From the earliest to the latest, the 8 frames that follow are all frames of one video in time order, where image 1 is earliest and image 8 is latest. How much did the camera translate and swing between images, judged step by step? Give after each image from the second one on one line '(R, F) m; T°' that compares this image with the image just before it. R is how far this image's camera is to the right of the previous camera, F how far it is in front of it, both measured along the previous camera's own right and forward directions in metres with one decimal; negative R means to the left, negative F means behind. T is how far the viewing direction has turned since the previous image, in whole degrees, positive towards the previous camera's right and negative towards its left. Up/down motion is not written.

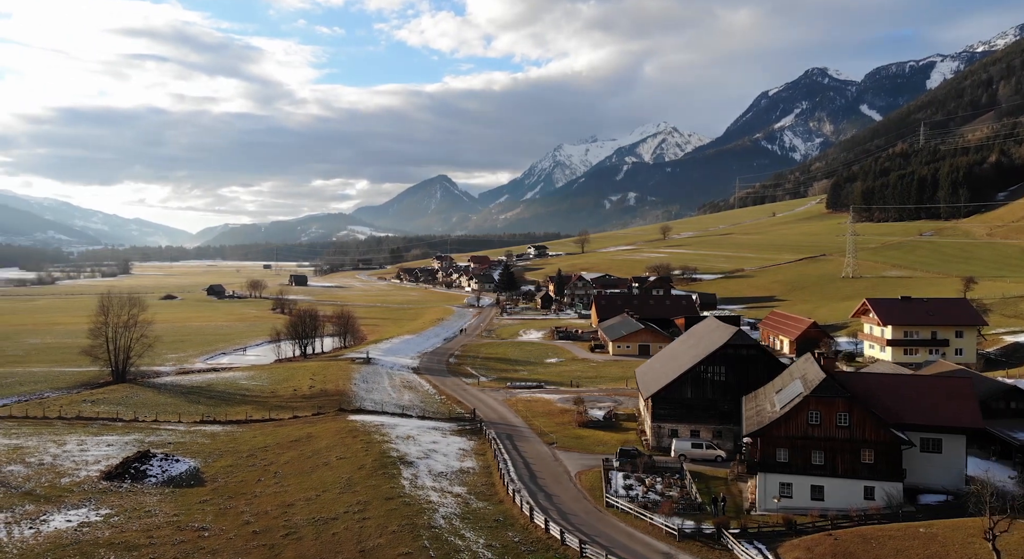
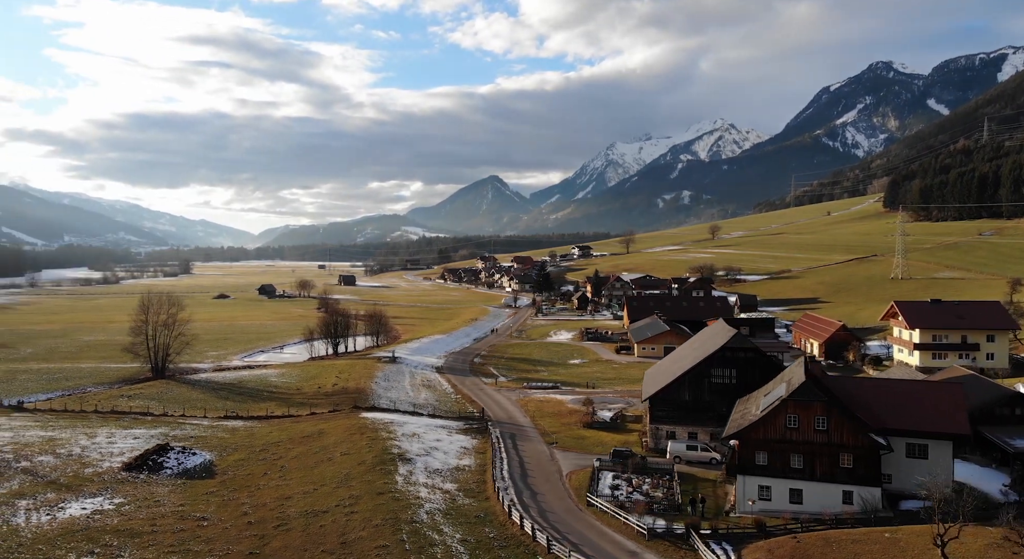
(+2.0, -0.4) m; -3°
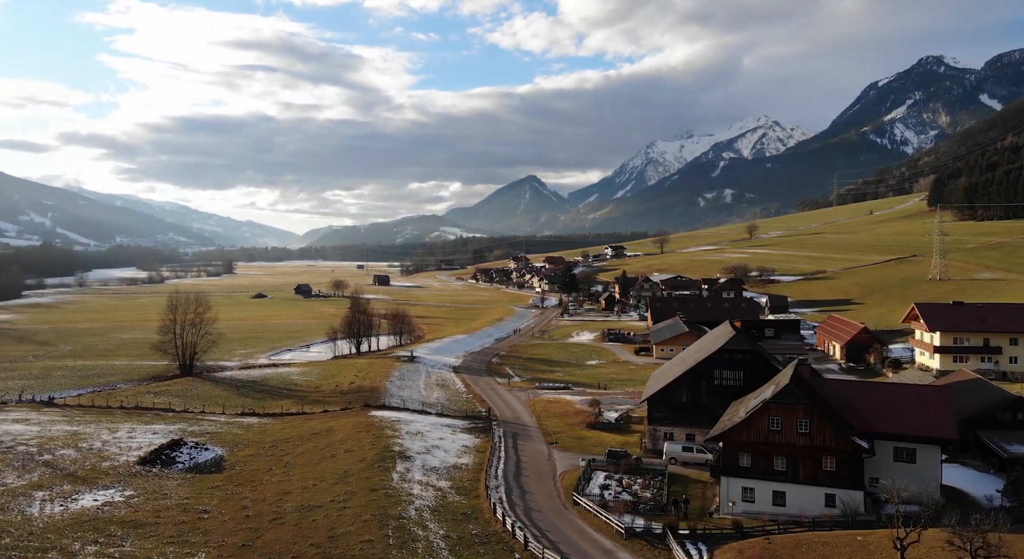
(+1.4, -0.3) m; -3°
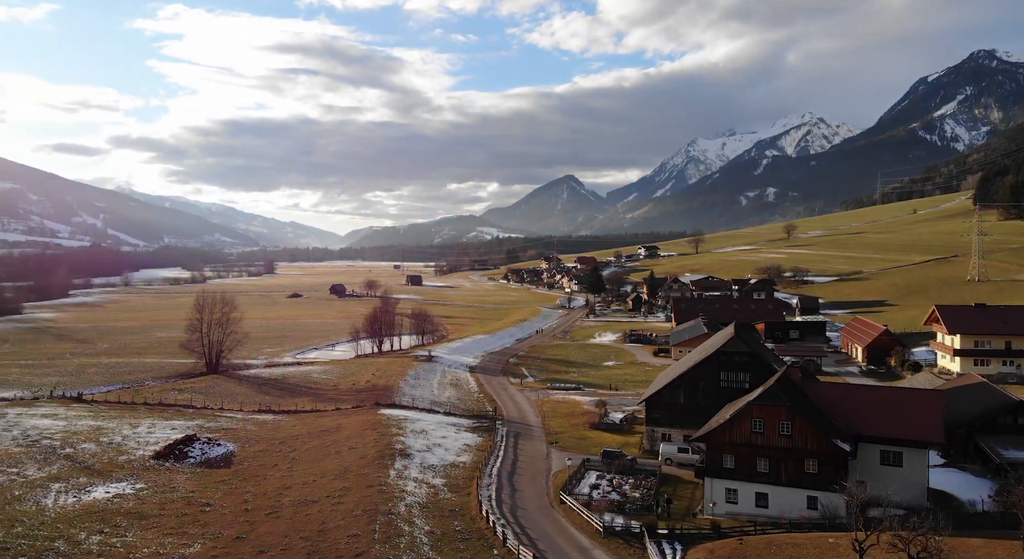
(+1.4, -0.3) m; -2°
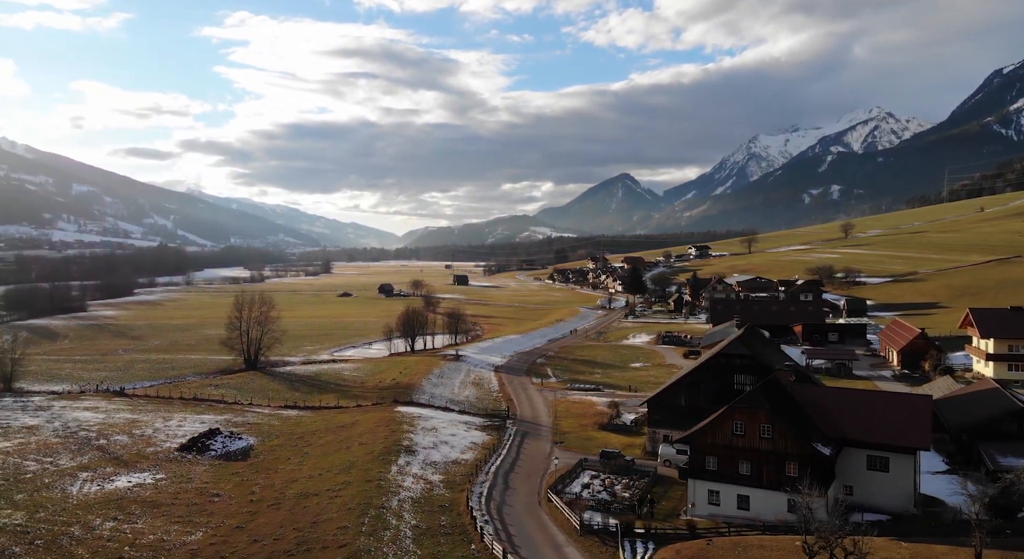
(+1.9, -0.4) m; -4°
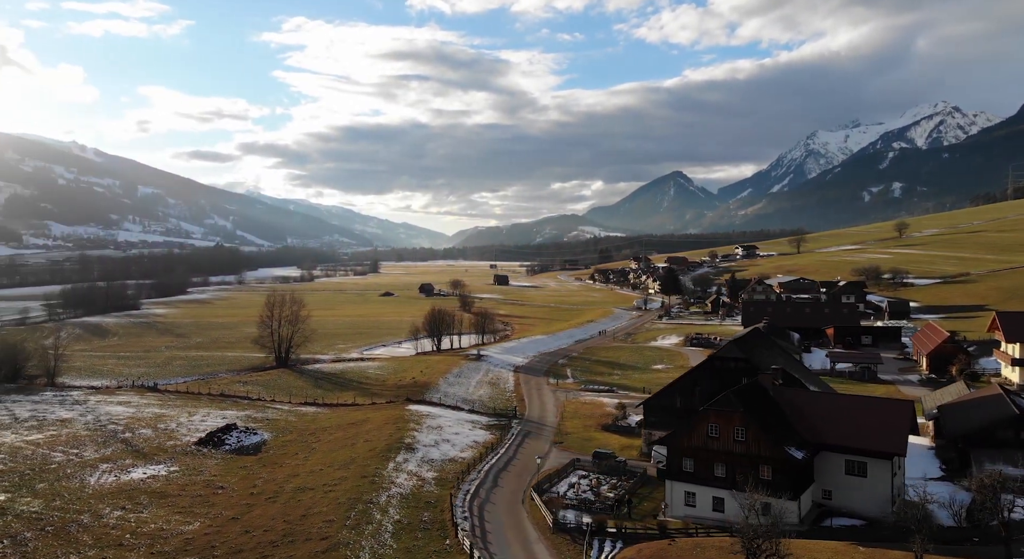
(+1.9, -0.4) m; -3°
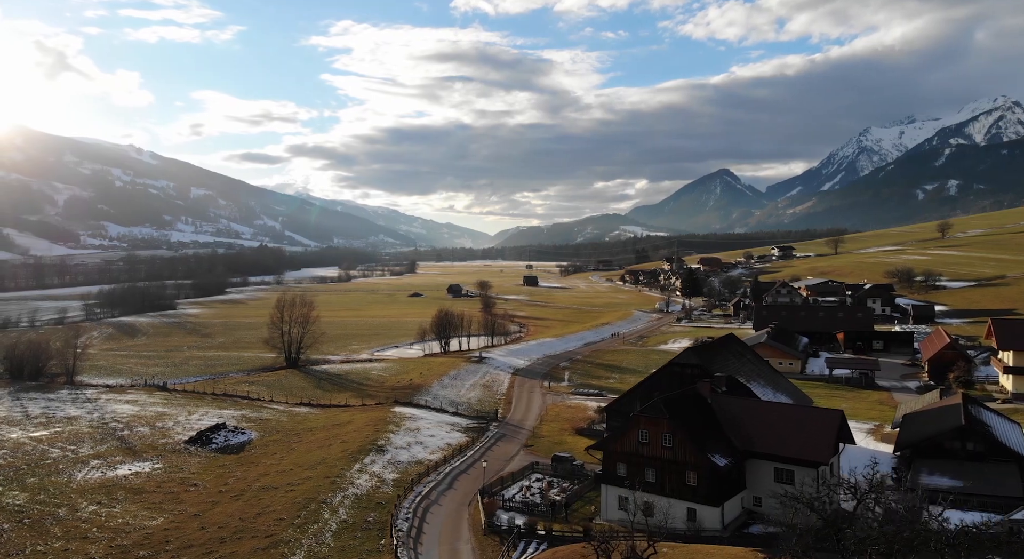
(+2.8, -0.7) m; -2°
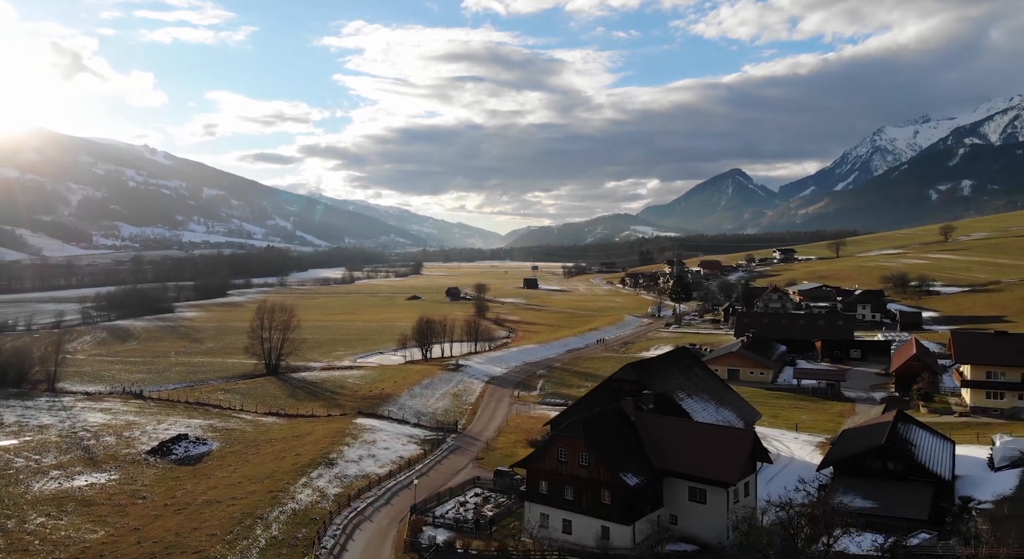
(+2.4, -0.6) m; 0°
